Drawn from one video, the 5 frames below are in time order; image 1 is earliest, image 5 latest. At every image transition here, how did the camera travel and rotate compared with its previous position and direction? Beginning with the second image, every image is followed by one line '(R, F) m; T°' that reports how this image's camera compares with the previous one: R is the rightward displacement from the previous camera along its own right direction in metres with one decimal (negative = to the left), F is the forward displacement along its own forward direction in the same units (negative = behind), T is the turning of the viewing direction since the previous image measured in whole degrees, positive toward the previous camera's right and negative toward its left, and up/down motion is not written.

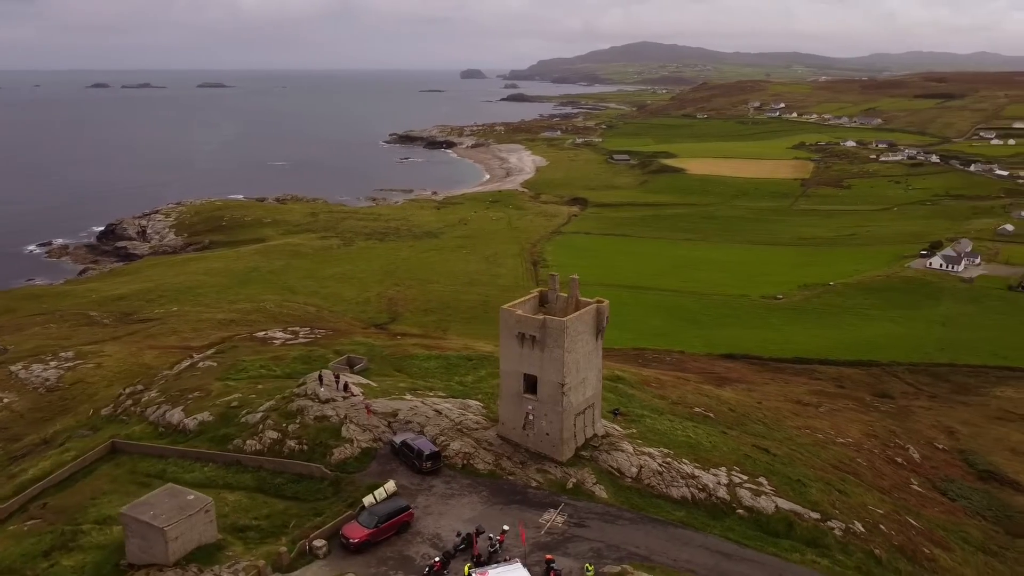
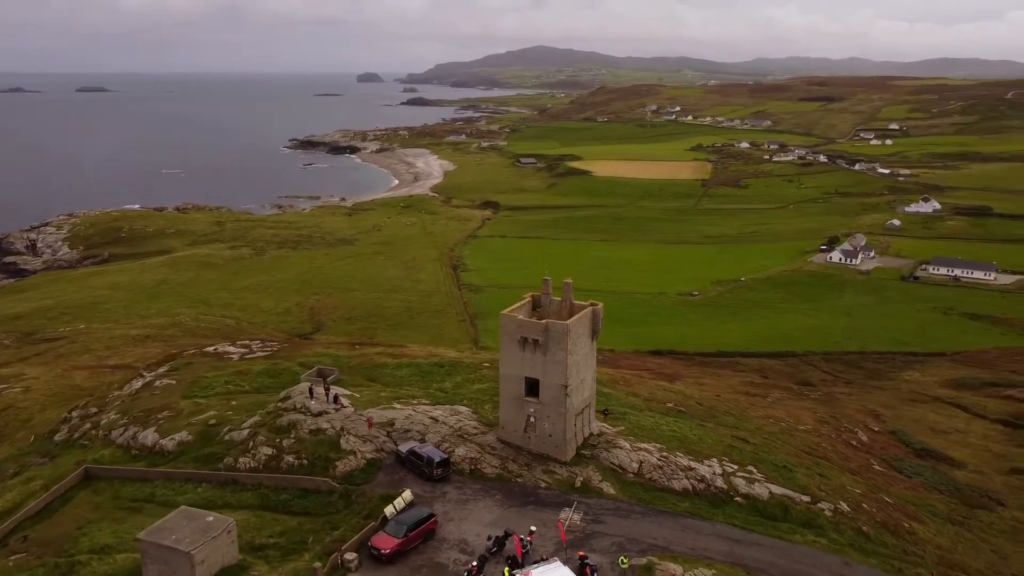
(-1.9, -0.2) m; +7°
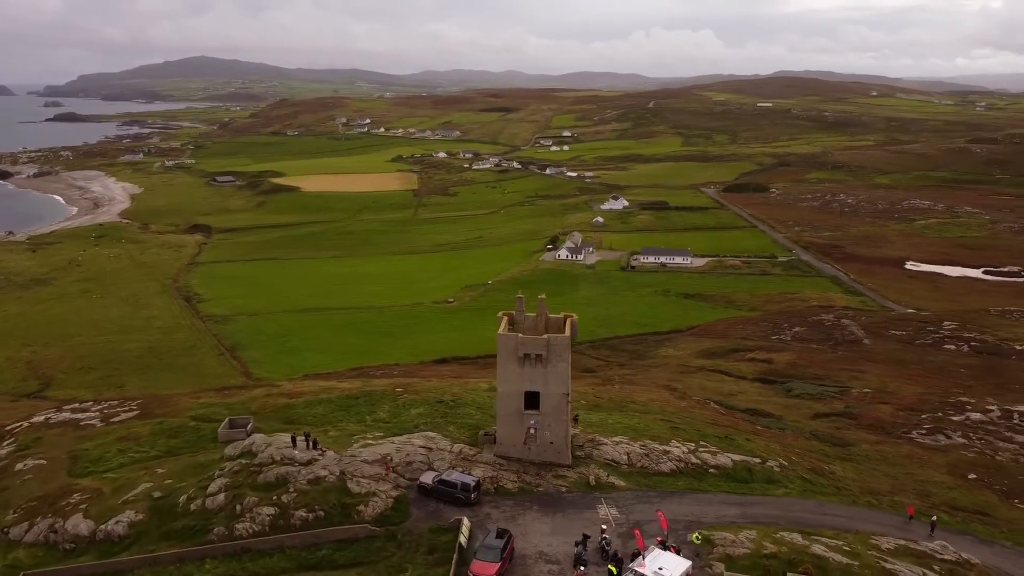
(-6.2, +0.4) m; +22°
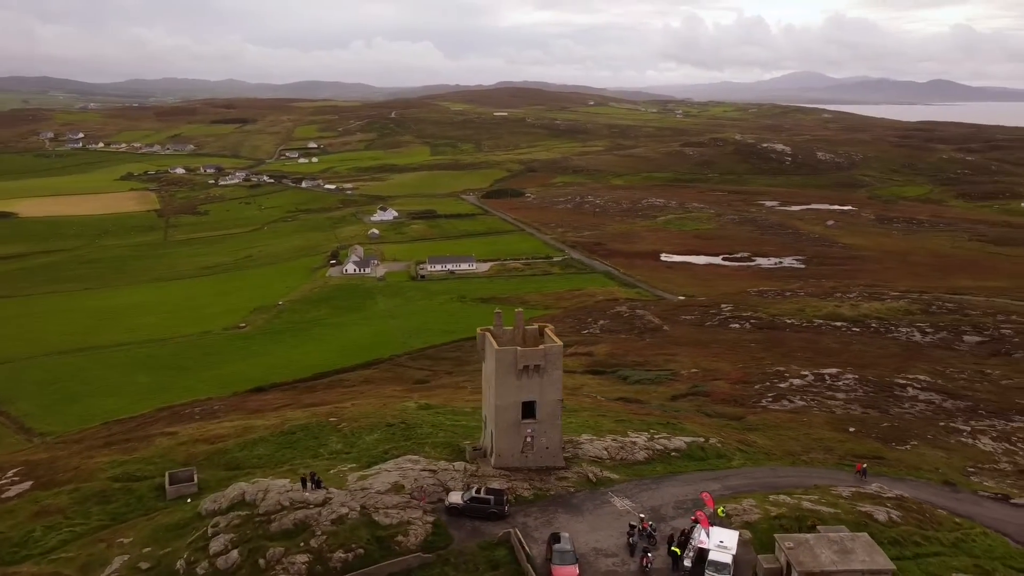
(-5.3, +0.2) m; +18°
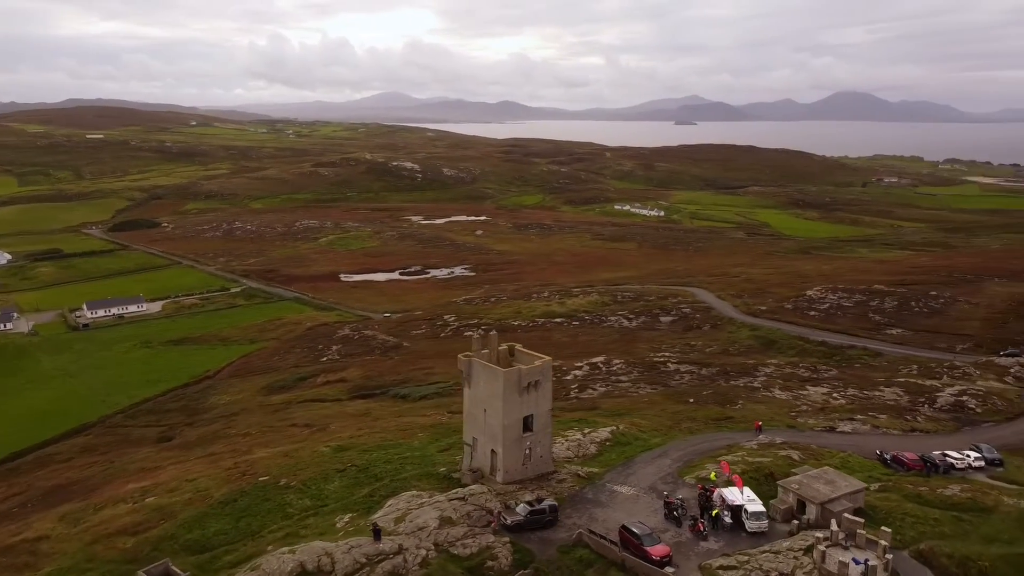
(-8.4, +0.8) m; +27°
